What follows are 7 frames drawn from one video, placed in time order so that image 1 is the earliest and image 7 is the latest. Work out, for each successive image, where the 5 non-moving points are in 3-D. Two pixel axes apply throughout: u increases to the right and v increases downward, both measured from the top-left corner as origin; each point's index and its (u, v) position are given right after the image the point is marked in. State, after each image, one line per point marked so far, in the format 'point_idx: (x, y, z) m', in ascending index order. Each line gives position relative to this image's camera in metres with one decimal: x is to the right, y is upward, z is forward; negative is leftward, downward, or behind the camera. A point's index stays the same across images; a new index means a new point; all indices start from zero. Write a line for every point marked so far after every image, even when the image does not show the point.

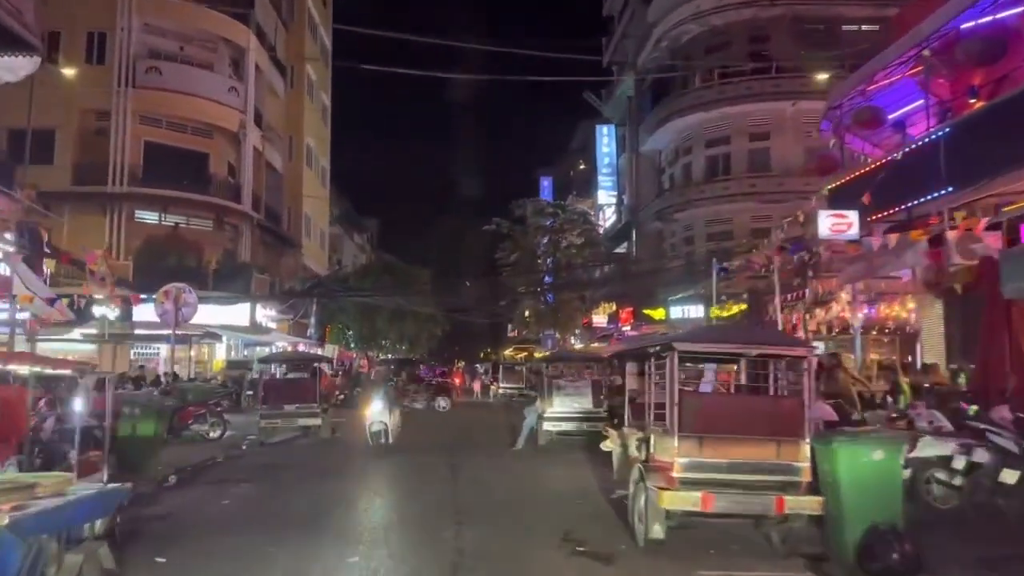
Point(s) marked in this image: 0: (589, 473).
0: (+1.4, -3.4, +14.7) m
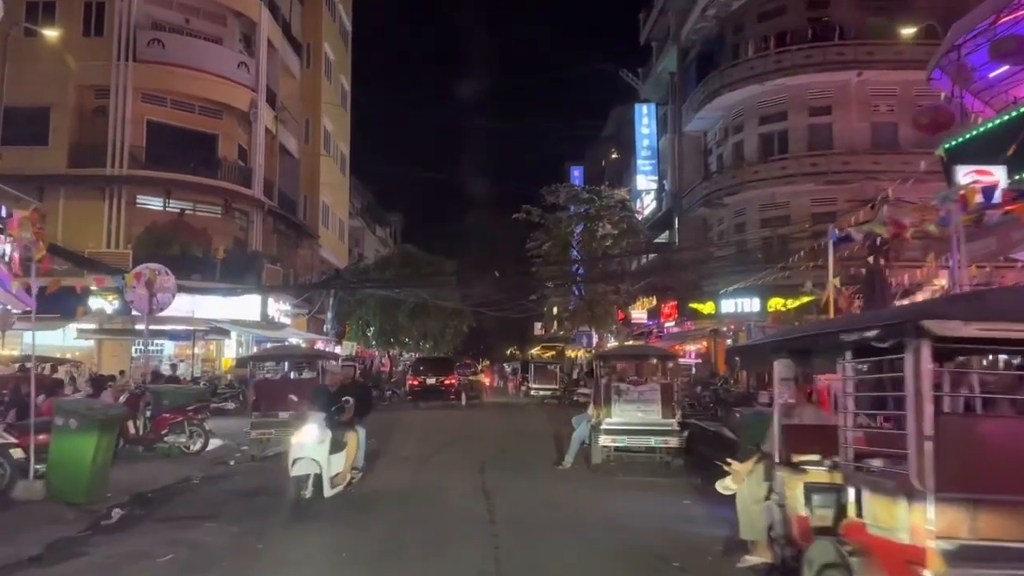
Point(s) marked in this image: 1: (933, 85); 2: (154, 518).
0: (+2.1, -3.0, +11.4) m
1: (+8.6, +4.1, +16.9) m
2: (-4.4, -2.8, +10.2) m
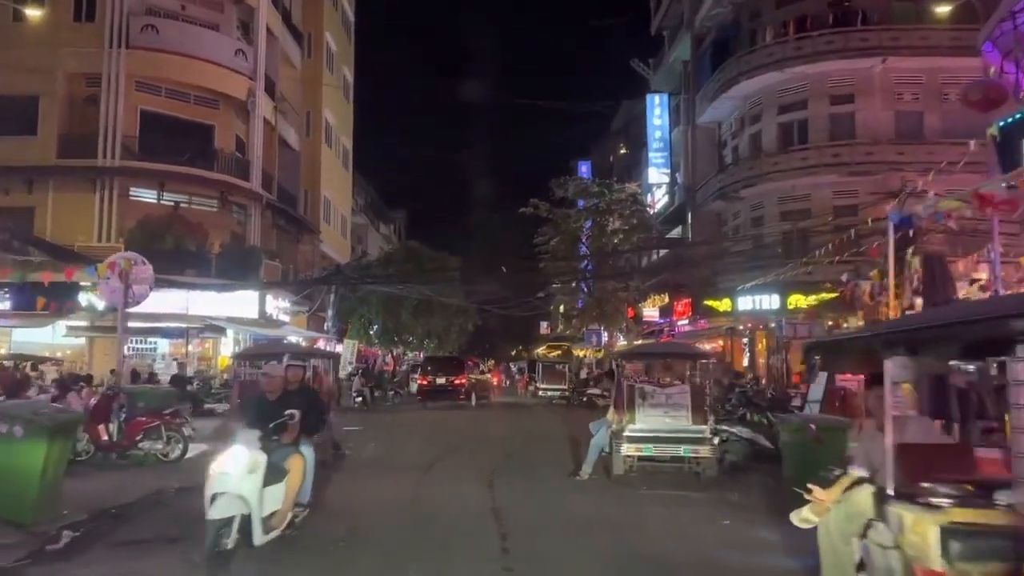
0: (+2.2, -2.9, +10.0) m
1: (+8.8, +4.3, +15.5) m
2: (-4.2, -2.7, +8.8) m
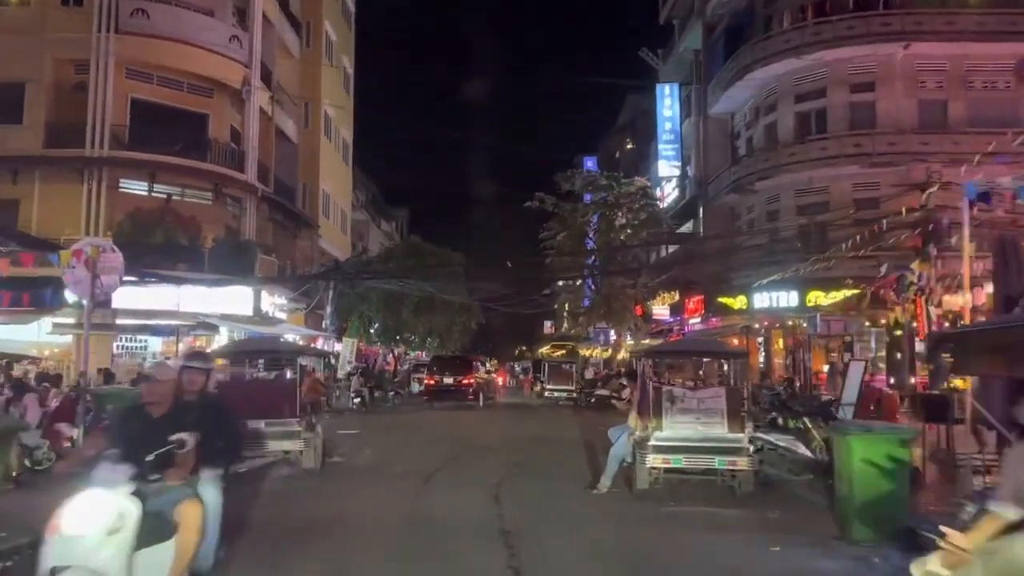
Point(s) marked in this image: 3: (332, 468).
0: (+2.3, -2.8, +8.7) m
1: (+8.9, +4.4, +14.1) m
2: (-4.1, -2.5, +7.5) m
3: (-3.1, -3.2, +14.4) m
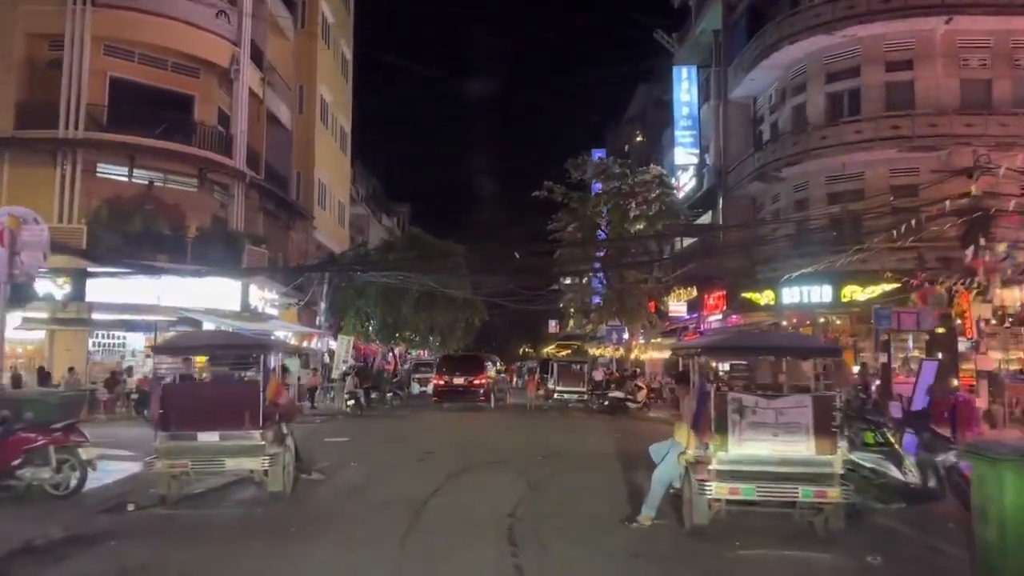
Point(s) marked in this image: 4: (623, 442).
0: (+2.5, -2.6, +6.4) m
1: (+9.1, +4.6, +11.8) m
2: (-3.9, -2.3, +5.2) m
3: (-2.9, -2.9, +12.1) m
4: (+2.5, -3.5, +18.5) m
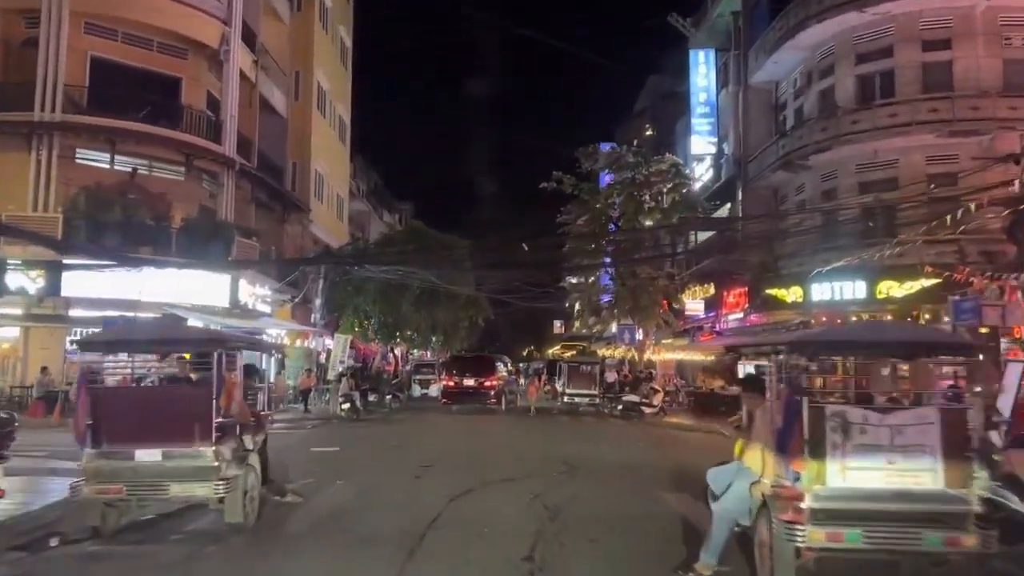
0: (+2.6, -2.4, +4.4) m
1: (+9.3, +4.7, +9.8) m
2: (-3.8, -2.1, +3.3) m
3: (-2.8, -2.8, +10.1) m
4: (+2.7, -3.3, +16.6) m
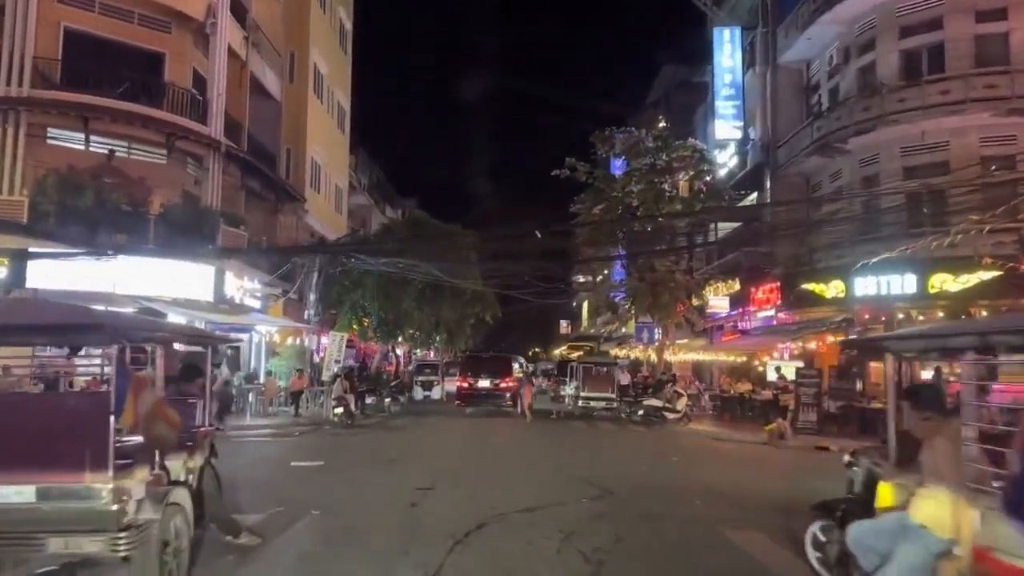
0: (+2.8, -2.2, +2.0) m
1: (+9.5, +4.9, +7.4) m
2: (-3.6, -1.9, +0.9) m
3: (-2.5, -2.5, +7.8) m
4: (+2.9, -3.1, +14.2) m
